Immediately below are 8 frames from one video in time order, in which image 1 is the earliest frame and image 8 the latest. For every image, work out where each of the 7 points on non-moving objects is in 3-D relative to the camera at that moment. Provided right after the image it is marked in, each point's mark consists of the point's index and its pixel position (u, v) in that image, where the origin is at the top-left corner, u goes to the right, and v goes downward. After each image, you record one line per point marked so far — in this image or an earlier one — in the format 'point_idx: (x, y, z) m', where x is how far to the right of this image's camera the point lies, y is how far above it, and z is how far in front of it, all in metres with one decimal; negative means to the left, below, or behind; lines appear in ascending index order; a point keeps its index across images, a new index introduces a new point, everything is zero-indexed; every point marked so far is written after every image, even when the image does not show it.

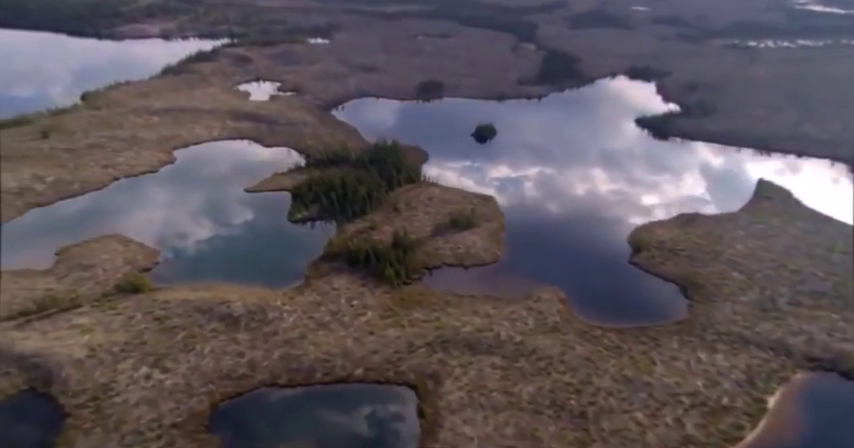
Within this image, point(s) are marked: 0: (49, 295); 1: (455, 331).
0: (-10.8, -2.0, +19.0) m
1: (+0.7, -2.8, +17.2) m
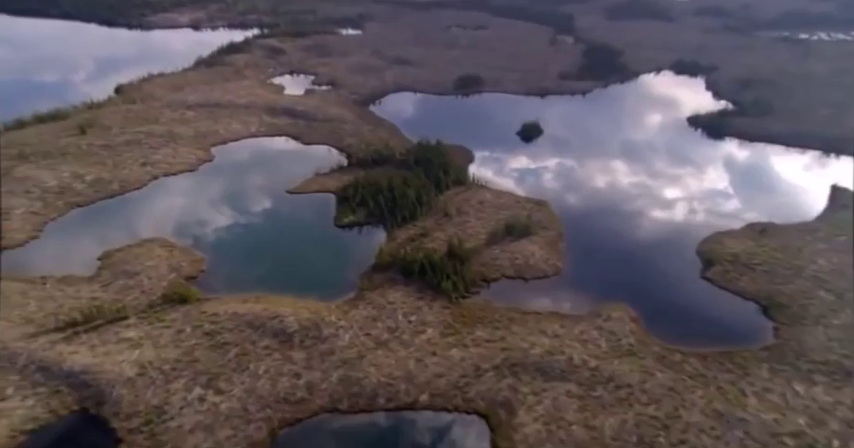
0: (-9.1, -2.2, +18.3) m
1: (+2.3, -3.1, +16.1) m
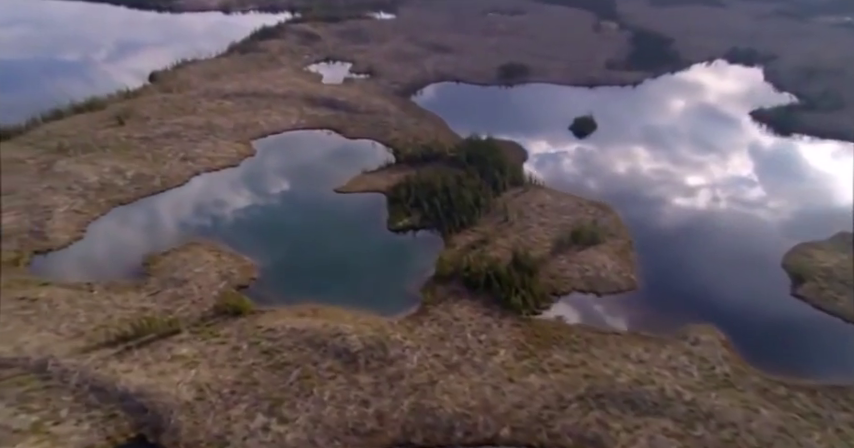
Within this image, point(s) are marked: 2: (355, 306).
0: (-7.3, -2.4, +17.2) m
1: (+4.1, -3.5, +14.8) m
2: (-2.0, -2.3, +18.5) m
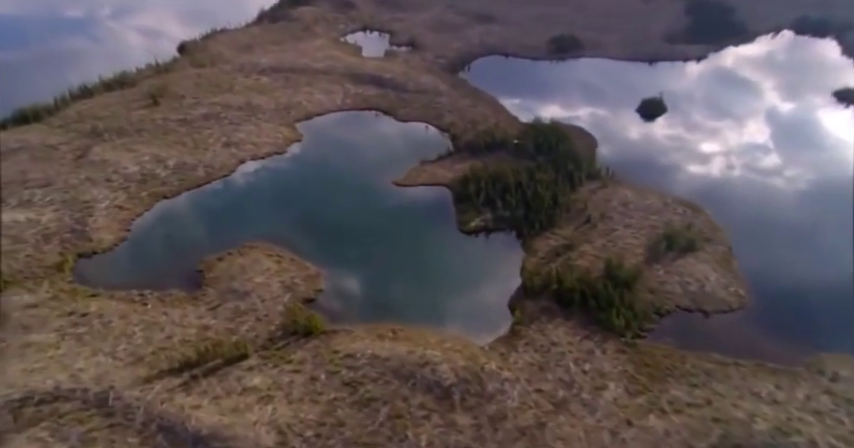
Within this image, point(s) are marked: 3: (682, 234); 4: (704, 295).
0: (-5.1, -2.7, +15.5) m
1: (+6.2, -4.0, +13.0) m
2: (+0.2, -2.5, +16.7) m
3: (+7.6, -0.3, +19.6) m
4: (+7.4, -1.9, +17.6) m
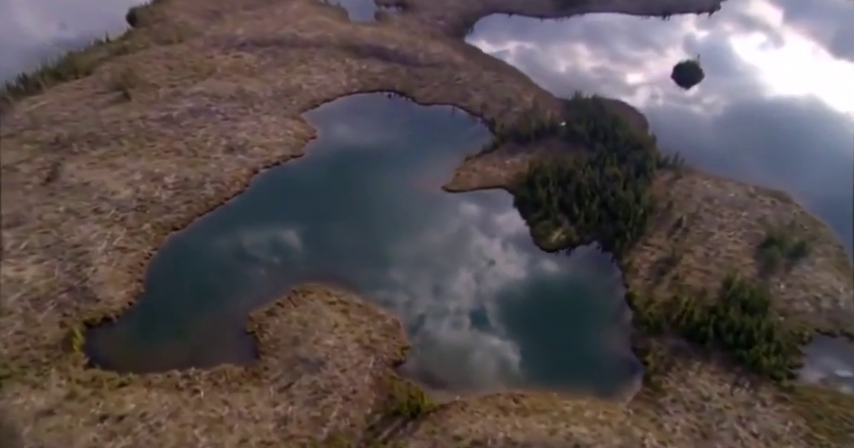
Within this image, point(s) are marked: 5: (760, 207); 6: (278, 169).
0: (-2.4, -3.9, +12.2) m
1: (+9.2, -4.7, +11.1) m
2: (+2.7, -3.2, +13.9) m
3: (+9.5, -0.3, +17.5) m
4: (+9.7, -2.1, +15.6) m
5: (+9.3, +0.4, +18.6) m
6: (-4.3, +1.4, +19.5) m
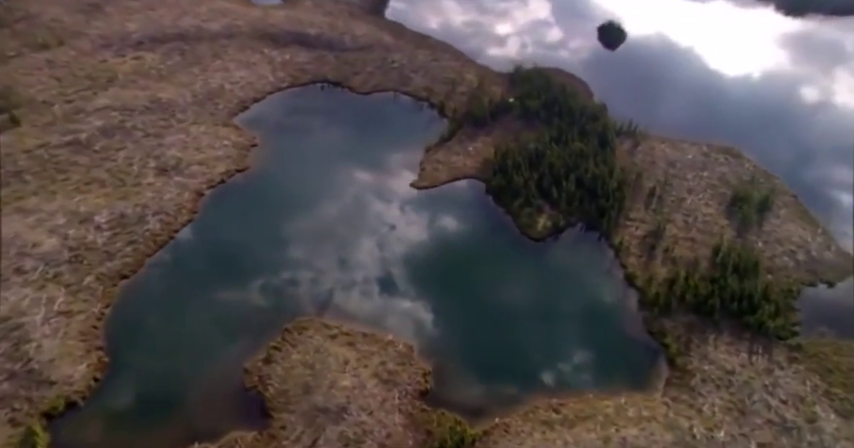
0: (-1.4, -4.5, +10.9) m
1: (+10.2, -3.8, +11.9) m
2: (+3.2, -3.1, +13.4) m
3: (+8.8, +0.9, +17.9) m
4: (+9.5, -1.0, +16.2) m
5: (+8.3, +1.6, +18.9) m
6: (-5.3, +0.8, +17.4) m
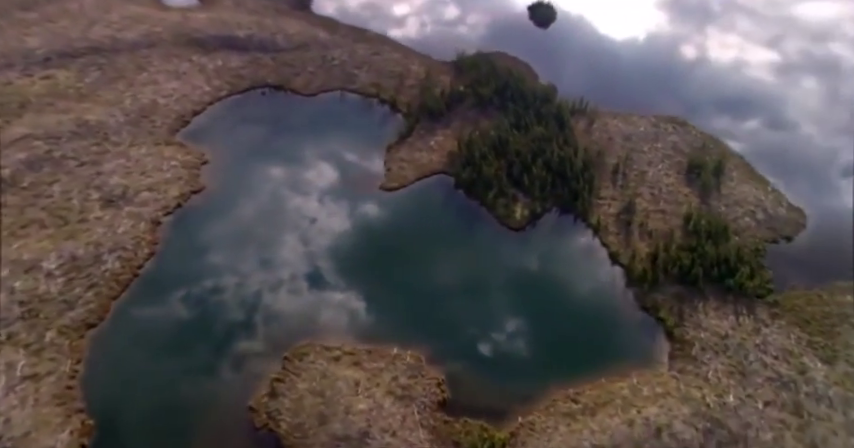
0: (-0.7, -4.8, +10.4) m
1: (+10.5, -2.7, +13.0) m
2: (+3.4, -2.8, +13.5) m
3: (+7.8, +1.9, +18.6) m
4: (+9.0, +0.1, +17.1) m
5: (+7.1, +2.6, +19.5) m
6: (-6.0, +0.1, +16.2) m
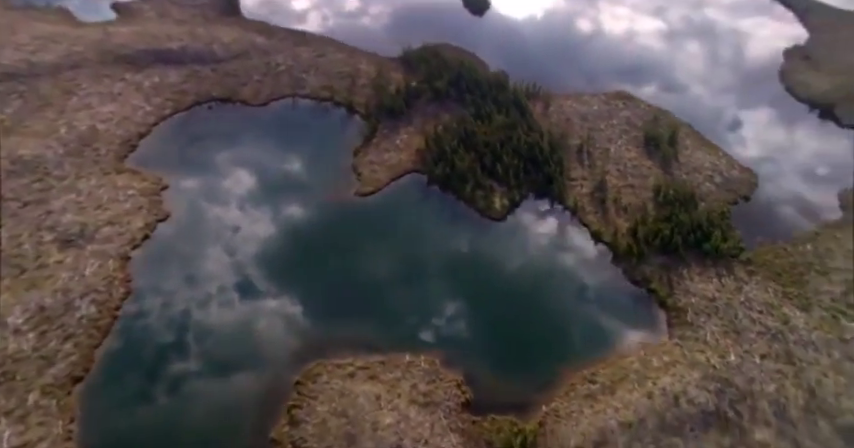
0: (+0.2, -4.9, +10.2) m
1: (+10.7, -1.5, +14.1) m
2: (+3.5, -2.5, +13.8) m
3: (+6.7, +2.8, +19.3) m
4: (+8.3, +1.2, +18.0) m
5: (+5.8, +3.4, +20.1) m
6: (-6.3, -0.6, +15.2) m
